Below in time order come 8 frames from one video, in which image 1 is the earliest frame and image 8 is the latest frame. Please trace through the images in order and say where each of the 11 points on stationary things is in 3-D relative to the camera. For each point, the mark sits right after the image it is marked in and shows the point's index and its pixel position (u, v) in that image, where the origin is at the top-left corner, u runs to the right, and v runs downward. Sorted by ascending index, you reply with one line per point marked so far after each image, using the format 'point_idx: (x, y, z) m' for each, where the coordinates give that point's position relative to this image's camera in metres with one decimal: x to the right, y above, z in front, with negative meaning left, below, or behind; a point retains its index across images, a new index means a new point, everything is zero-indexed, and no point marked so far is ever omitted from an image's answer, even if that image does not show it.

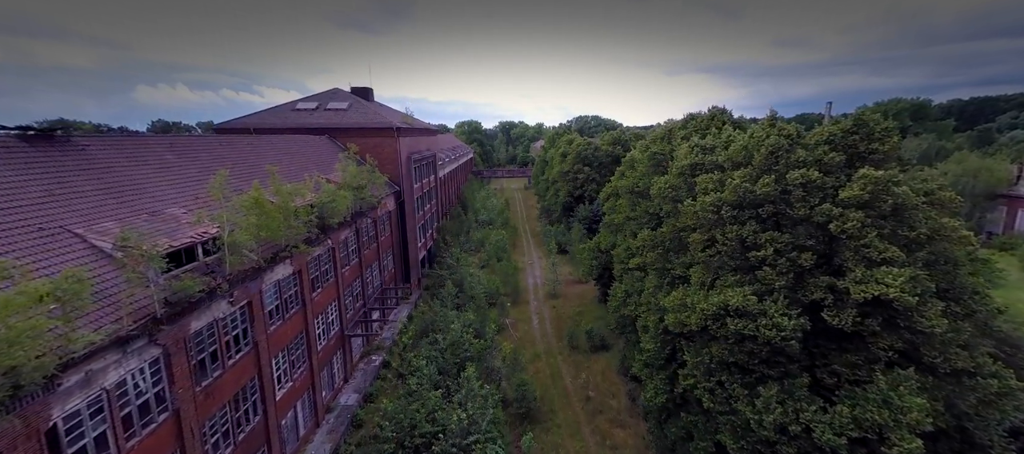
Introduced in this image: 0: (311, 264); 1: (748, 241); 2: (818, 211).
0: (-8.0, -1.5, +16.2) m
1: (+6.7, -0.4, +11.4) m
2: (+7.8, +0.4, +10.4) m
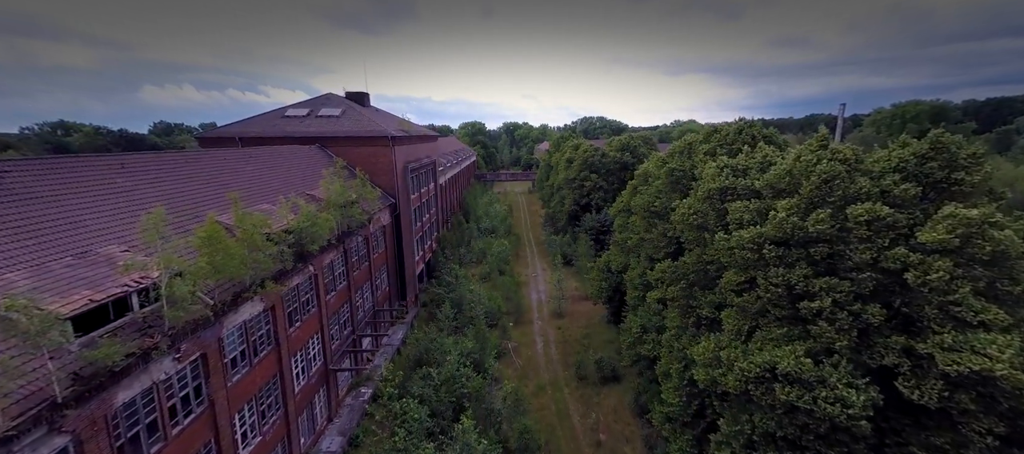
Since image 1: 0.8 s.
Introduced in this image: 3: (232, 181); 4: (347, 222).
0: (-7.9, -2.5, +14.4) m
1: (+6.7, -1.4, +9.5) m
2: (+7.8, -0.6, +8.4) m
3: (-10.8, +1.7, +15.7) m
4: (-7.7, +0.2, +19.1) m
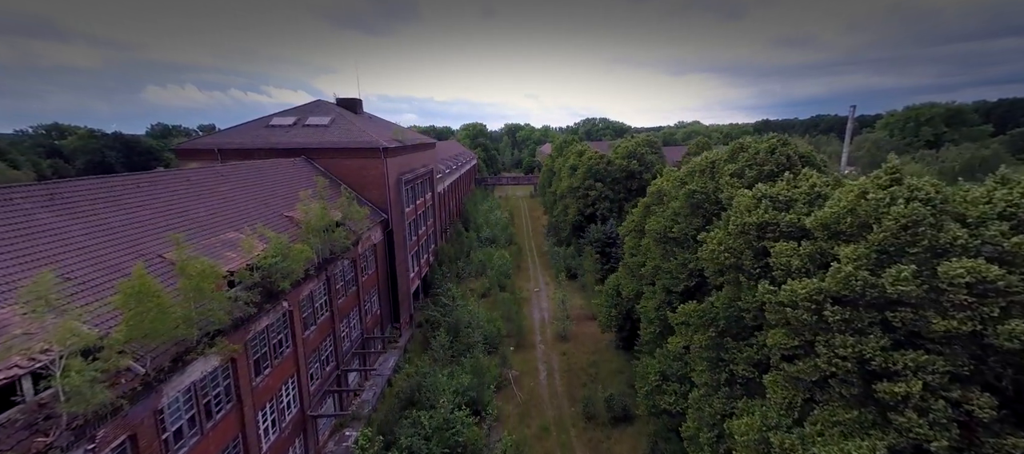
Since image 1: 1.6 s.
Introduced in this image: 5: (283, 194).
0: (-7.9, -3.5, +12.5) m
1: (+6.7, -2.5, +7.5) m
2: (+7.8, -1.7, +6.4) m
3: (-10.8, +0.7, +13.8) m
4: (-7.7, -0.9, +17.2) m
5: (-10.5, +1.5, +18.6) m
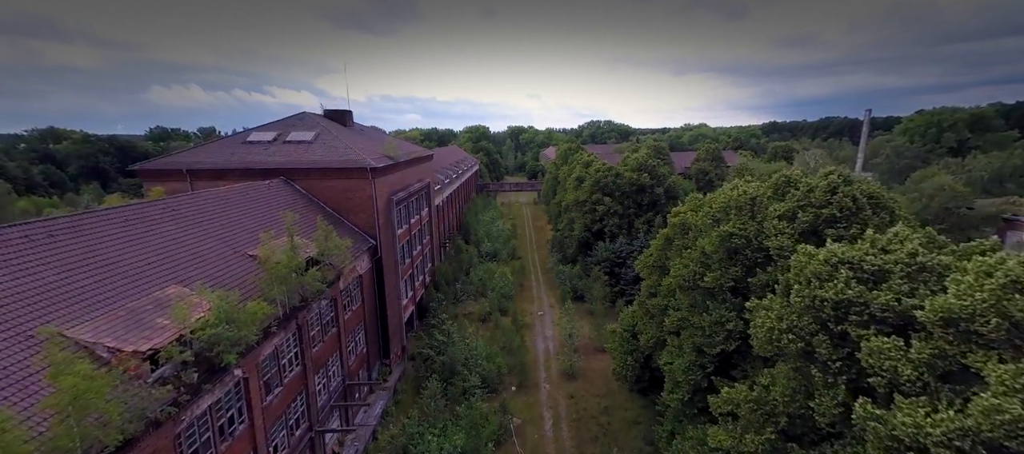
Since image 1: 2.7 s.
0: (-7.9, -5.0, +10.0) m
1: (+6.6, -4.0, +4.9) m
2: (+7.7, -3.2, +3.8) m
3: (-10.8, -0.8, +11.3) m
4: (-7.7, -2.4, +14.7) m
5: (-10.4, 0.0, +16.1) m
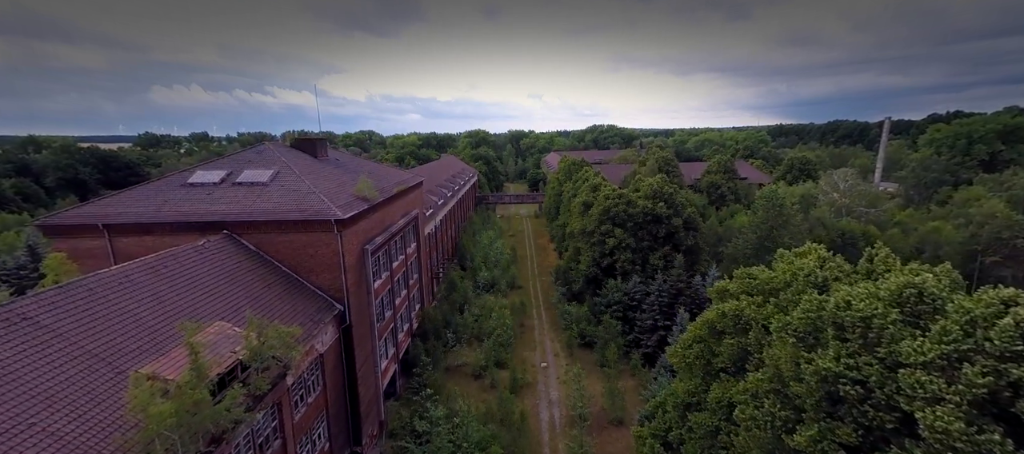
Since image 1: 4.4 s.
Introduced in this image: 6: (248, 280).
0: (-8.0, -7.9, +5.7) m
1: (+6.5, -6.9, +0.5) m
2: (+7.6, -6.1, -0.5) m
3: (-10.9, -3.7, +7.0) m
4: (-7.8, -5.2, +10.4) m
5: (-10.5, -2.8, +11.8) m
6: (-10.7, -2.1, +16.4) m
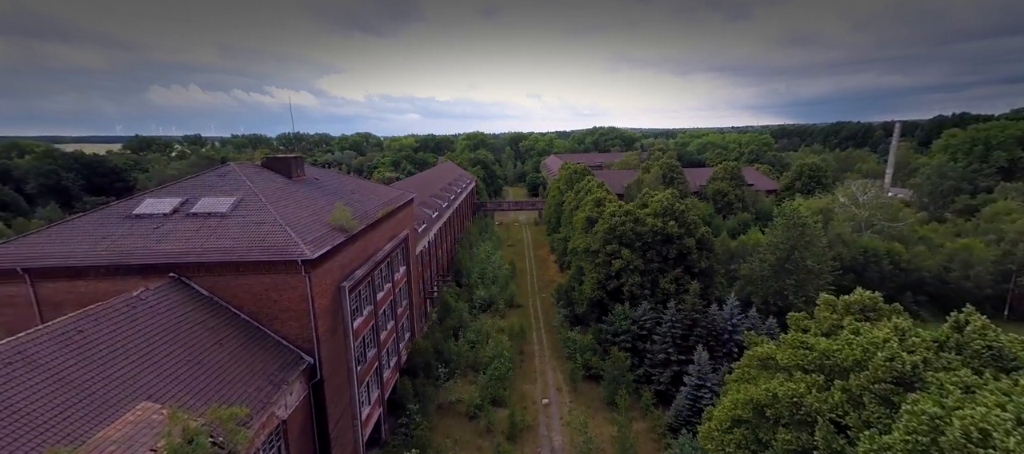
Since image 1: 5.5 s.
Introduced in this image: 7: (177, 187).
0: (-8.1, -9.5, +3.0) m
1: (+6.5, -8.5, -2.1) m
2: (+7.6, -7.7, -3.2) m
3: (-11.0, -5.3, +4.3) m
4: (-7.8, -6.8, +7.7) m
5: (-10.6, -4.4, +9.1) m
6: (-10.8, -3.7, +13.7) m
7: (-15.4, +1.9, +18.7) m
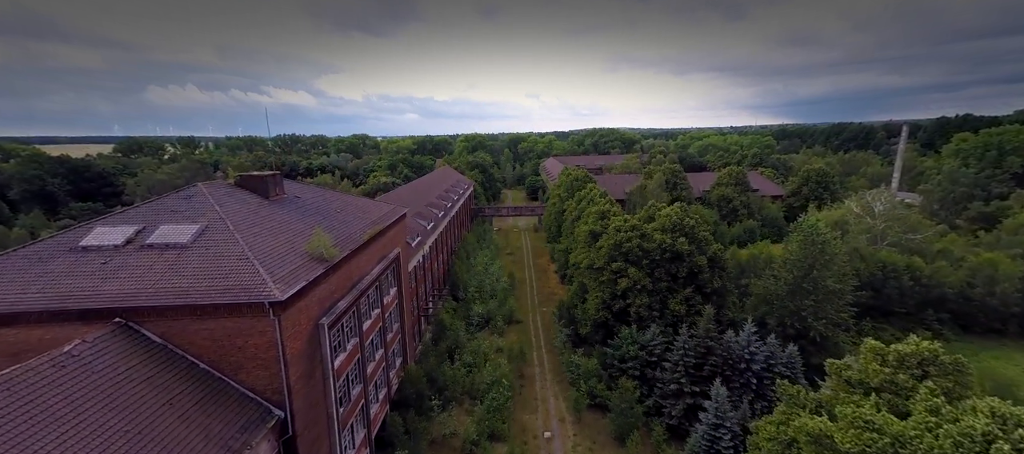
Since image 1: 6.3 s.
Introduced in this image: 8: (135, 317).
0: (-8.1, -10.7, +0.9) m
1: (+6.5, -9.7, -4.1) m
2: (+7.6, -8.9, -5.2) m
3: (-11.0, -6.5, +2.2) m
4: (-7.8, -8.0, +5.6) m
5: (-10.6, -5.6, +7.0) m
6: (-10.8, -4.9, +11.7) m
7: (-15.4, +0.7, +16.6) m
8: (-12.3, -2.9, +13.2) m
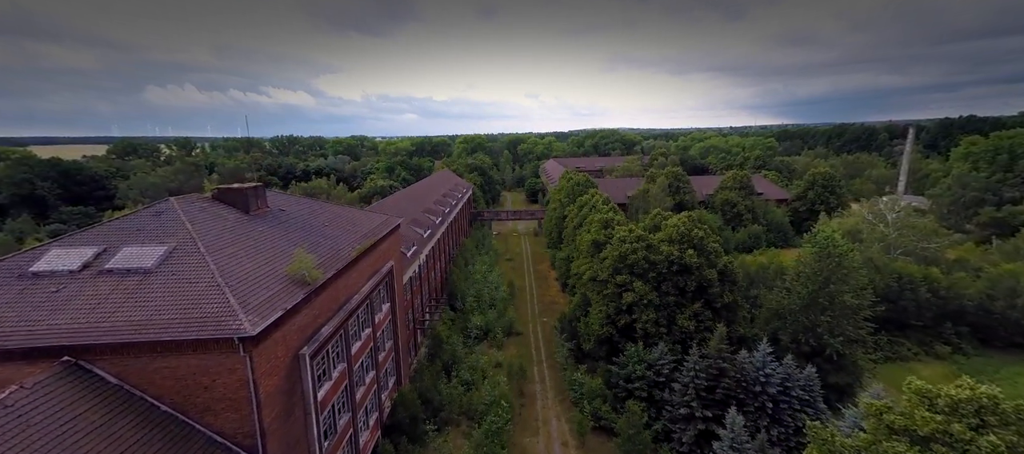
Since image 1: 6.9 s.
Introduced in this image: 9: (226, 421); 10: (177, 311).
0: (-8.0, -11.5, -0.6) m
1: (+6.5, -10.4, -5.6) m
2: (+7.7, -9.6, -6.7) m
3: (-10.9, -7.3, +0.7) m
4: (-7.8, -8.8, +4.1) m
5: (-10.6, -6.4, +5.5) m
6: (-10.8, -5.7, +10.2) m
7: (-15.4, -0.1, +15.1) m
8: (-12.3, -3.7, +11.7) m
9: (-8.8, -6.0, +12.4) m
10: (-10.2, -2.5, +12.3) m
